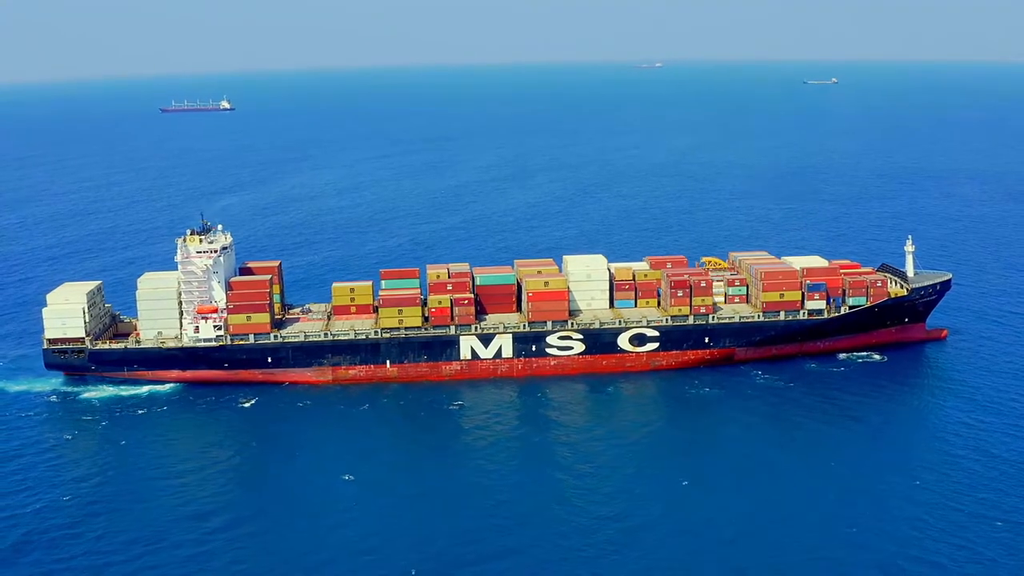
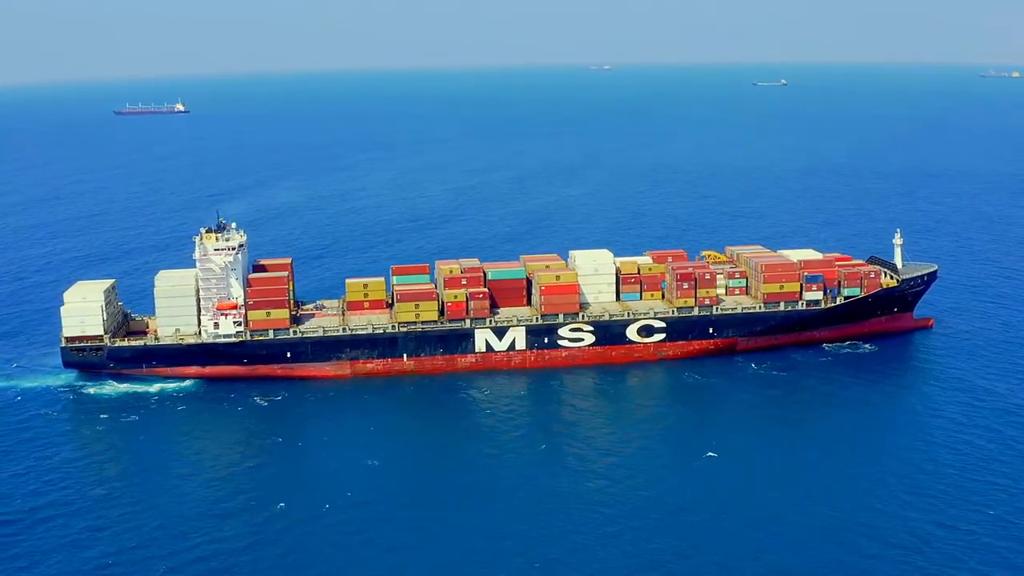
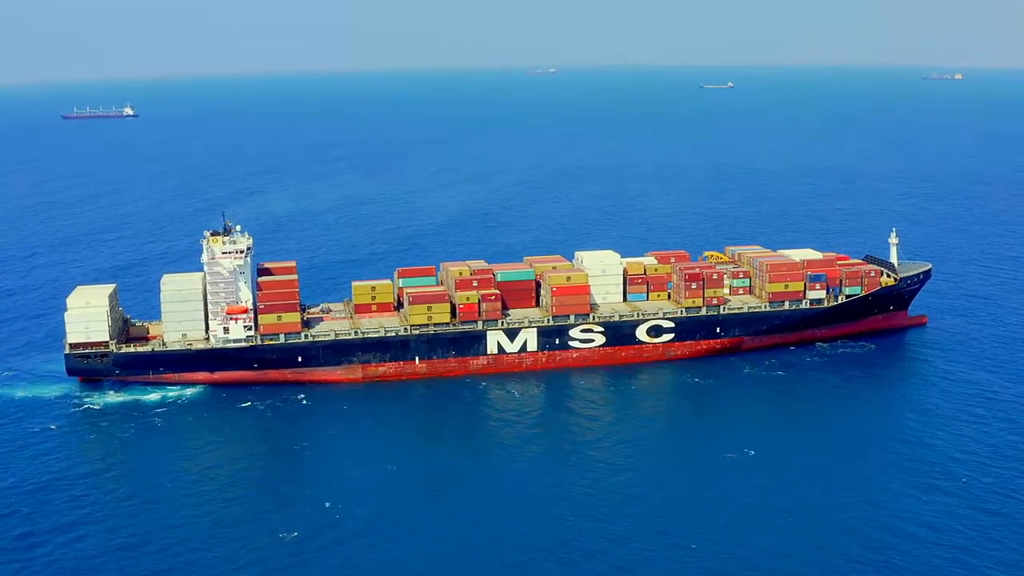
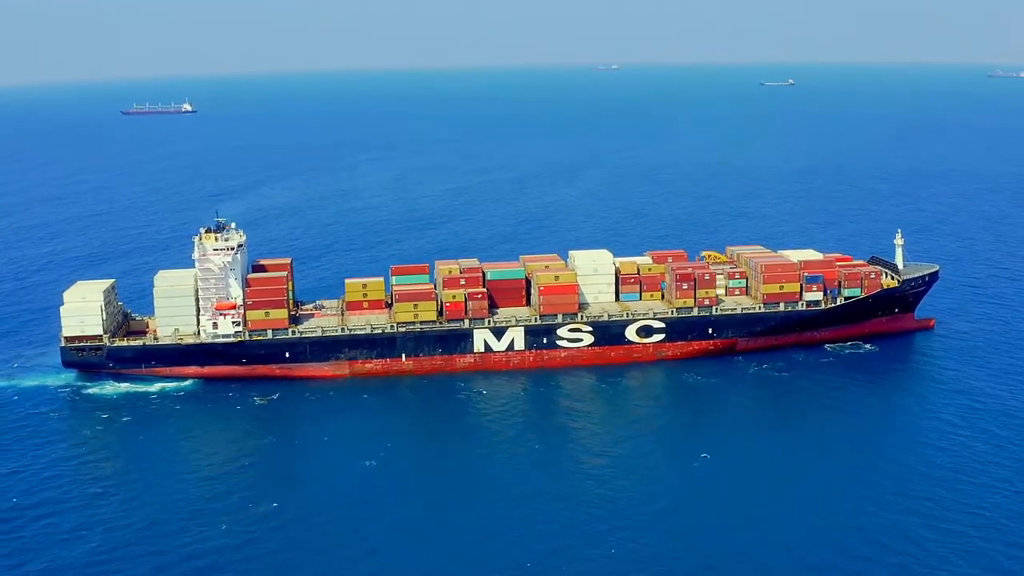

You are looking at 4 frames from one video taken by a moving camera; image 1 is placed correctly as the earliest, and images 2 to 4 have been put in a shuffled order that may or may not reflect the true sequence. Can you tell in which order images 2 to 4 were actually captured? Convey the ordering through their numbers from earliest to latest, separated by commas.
4, 2, 3
